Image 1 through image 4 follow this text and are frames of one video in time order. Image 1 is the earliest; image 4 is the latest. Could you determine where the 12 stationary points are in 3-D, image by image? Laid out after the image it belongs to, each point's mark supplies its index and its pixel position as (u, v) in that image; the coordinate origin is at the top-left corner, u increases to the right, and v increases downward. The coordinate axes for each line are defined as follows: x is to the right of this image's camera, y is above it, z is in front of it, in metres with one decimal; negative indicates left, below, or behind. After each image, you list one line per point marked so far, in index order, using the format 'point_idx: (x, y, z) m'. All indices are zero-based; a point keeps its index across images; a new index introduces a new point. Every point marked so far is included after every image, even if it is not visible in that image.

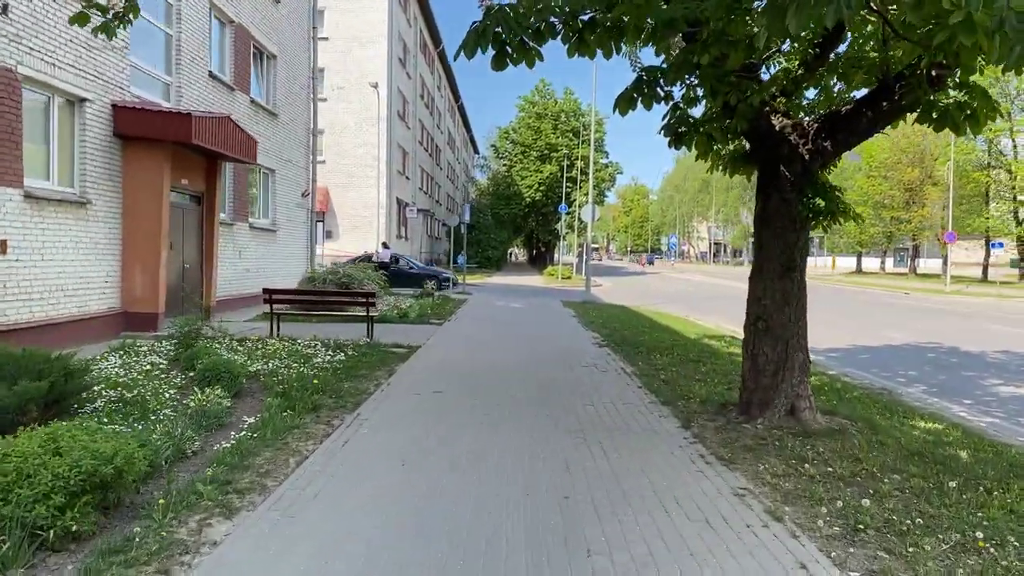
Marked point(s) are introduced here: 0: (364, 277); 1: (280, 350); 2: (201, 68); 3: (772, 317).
0: (-3.3, +0.2, +17.7) m
1: (-2.8, -0.8, +9.8) m
2: (-5.5, +3.9, +14.3) m
3: (+1.9, -0.2, +5.9) m
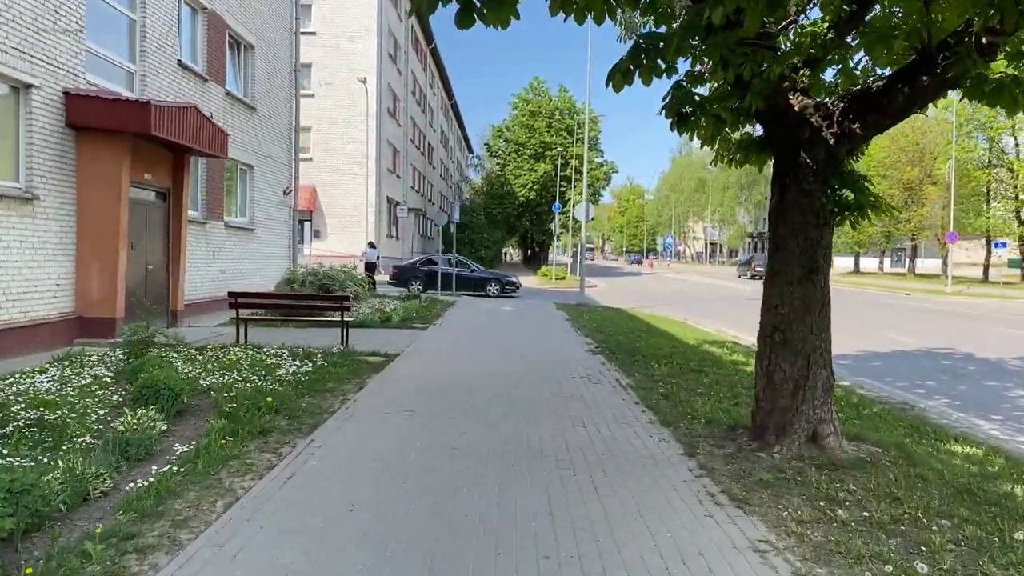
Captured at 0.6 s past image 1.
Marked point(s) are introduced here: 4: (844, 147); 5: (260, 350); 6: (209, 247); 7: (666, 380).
0: (-3.5, +0.2, +16.9) m
1: (-3.0, -0.8, +8.9) m
2: (-5.7, +3.9, +13.5) m
3: (+1.7, -0.2, +5.1) m
4: (+2.1, +0.9, +5.0) m
5: (-3.0, -0.7, +9.6) m
6: (-5.7, +0.8, +15.4) m
7: (+1.6, -1.0, +8.5) m
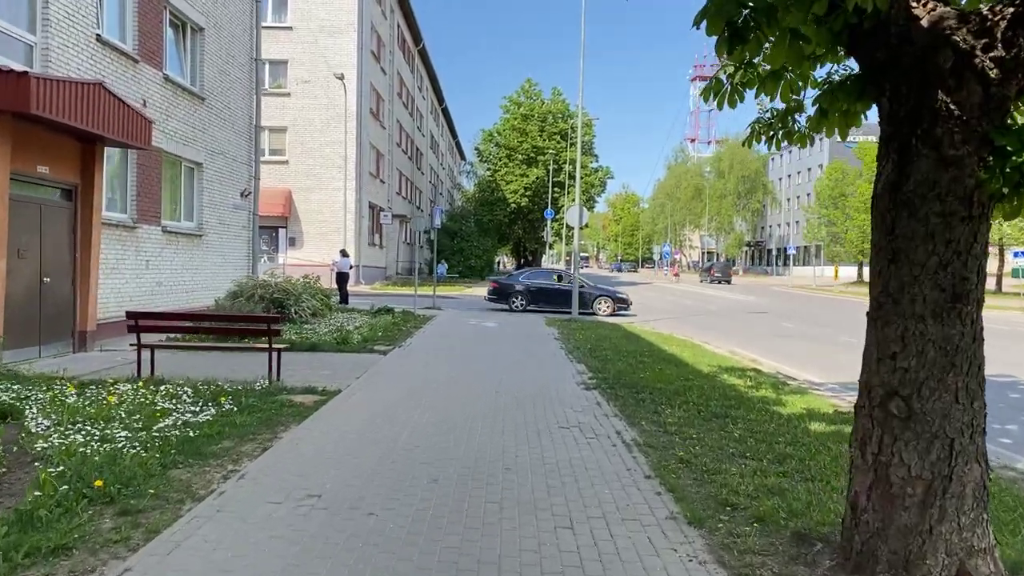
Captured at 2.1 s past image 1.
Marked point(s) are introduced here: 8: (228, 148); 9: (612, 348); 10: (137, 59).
0: (-3.8, -0.1, +14.7) m
1: (-3.2, -1.0, +6.7) m
2: (-6.0, +3.6, +11.4) m
3: (+1.5, -0.4, +3.0) m
4: (+1.8, +0.7, +2.9) m
5: (-3.3, -0.9, +7.4) m
6: (-6.0, +0.5, +13.2) m
7: (+1.4, -1.1, +6.4) m
8: (-6.1, +3.0, +17.4) m
9: (+1.5, -0.9, +12.2) m
10: (-6.0, +3.7, +12.9) m
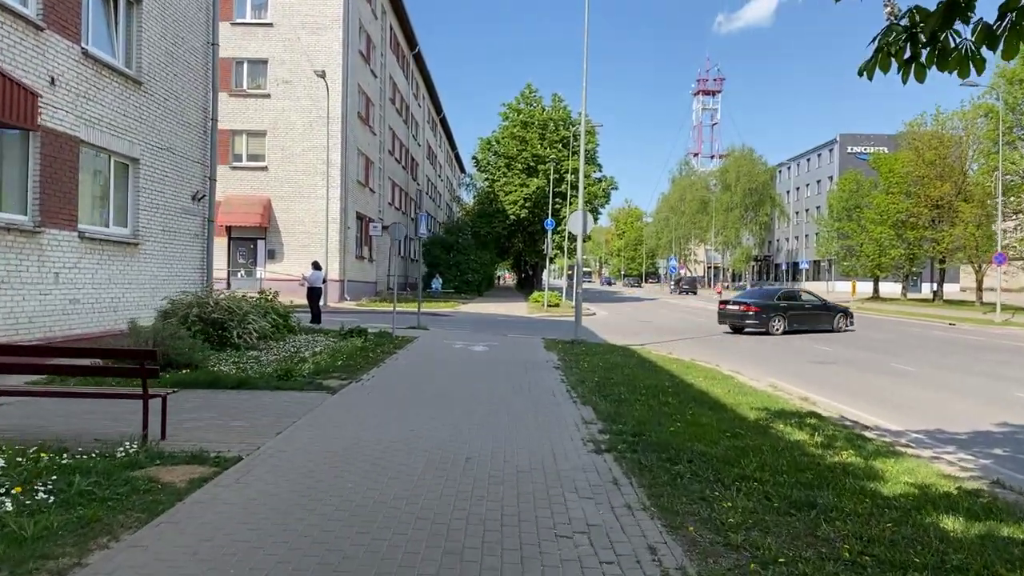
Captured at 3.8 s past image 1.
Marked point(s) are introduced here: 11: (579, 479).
0: (-3.9, -0.3, +12.3) m
1: (-3.4, -1.1, +4.3) m
2: (-6.1, +3.4, +9.0) m
3: (+1.3, -0.4, +0.5) m
4: (+1.6, +0.7, +0.5) m
5: (-3.4, -1.0, +5.0) m
6: (-6.2, +0.3, +10.8) m
7: (+1.2, -1.3, +3.9) m
8: (-6.2, +2.7, +15.0) m
9: (+1.4, -1.1, +9.7) m
10: (-6.1, +3.4, +10.5) m
11: (+0.4, -1.2, +5.3) m
